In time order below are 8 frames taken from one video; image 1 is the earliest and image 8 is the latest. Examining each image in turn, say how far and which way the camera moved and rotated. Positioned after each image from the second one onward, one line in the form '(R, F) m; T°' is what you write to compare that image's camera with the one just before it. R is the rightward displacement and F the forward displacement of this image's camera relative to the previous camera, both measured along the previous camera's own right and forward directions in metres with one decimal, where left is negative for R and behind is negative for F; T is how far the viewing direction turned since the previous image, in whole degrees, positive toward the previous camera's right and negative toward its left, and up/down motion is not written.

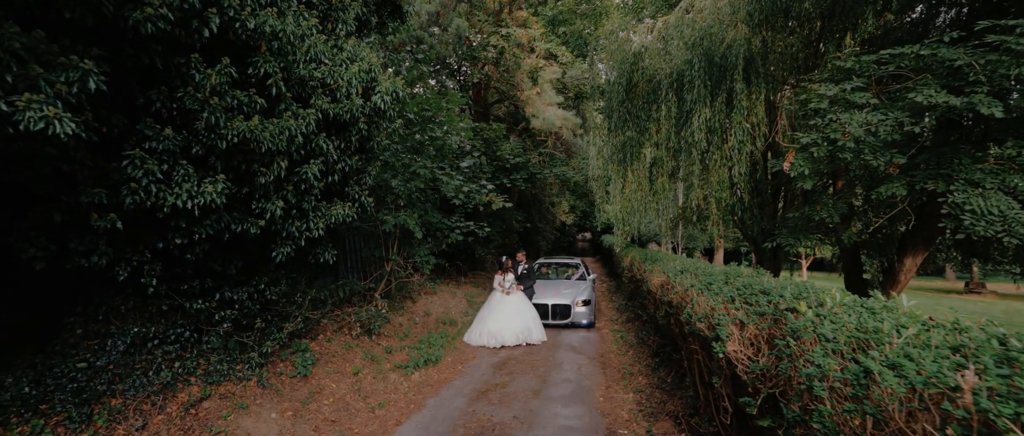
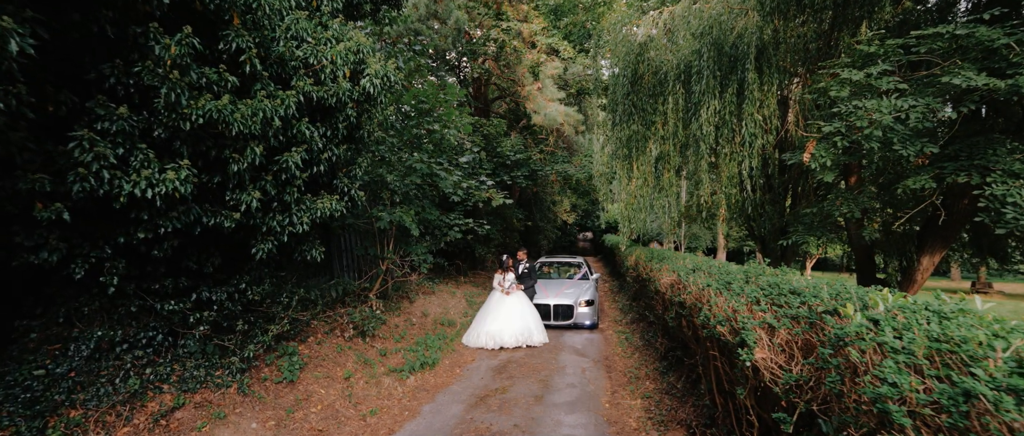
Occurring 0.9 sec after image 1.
(0.0, +0.4) m; 0°
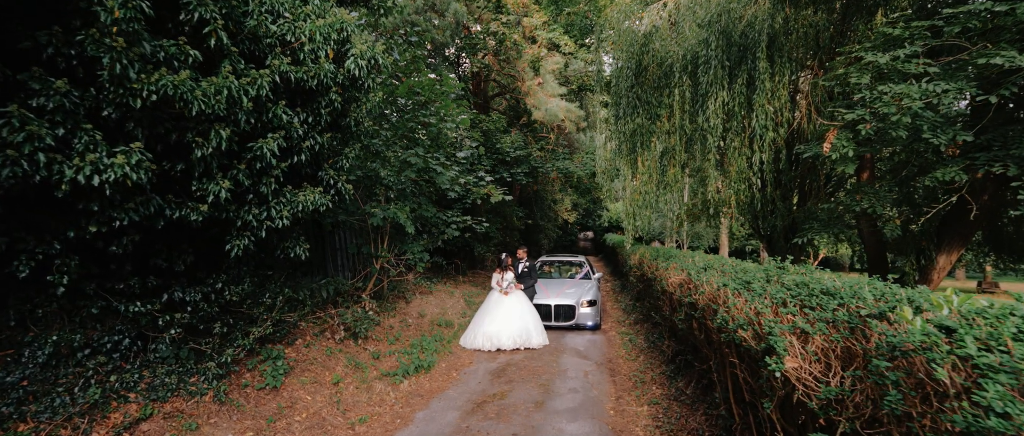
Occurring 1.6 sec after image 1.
(0.0, +0.4) m; 0°
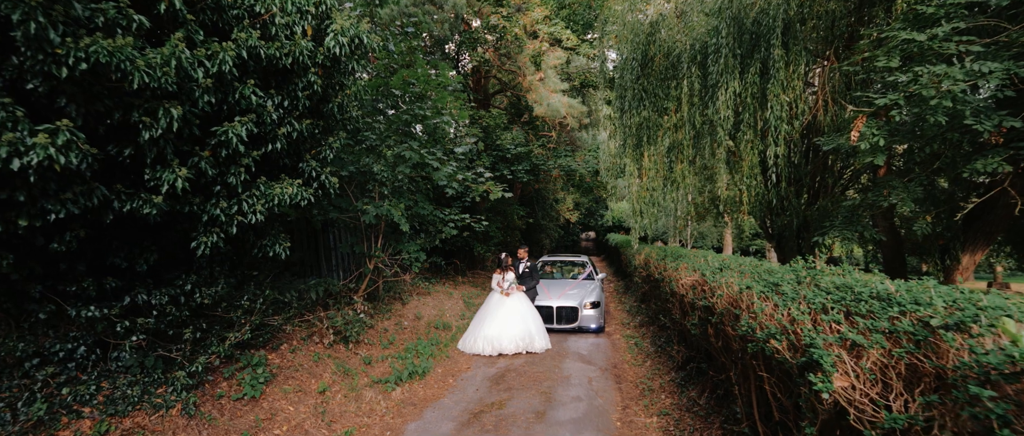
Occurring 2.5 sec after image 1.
(0.0, +0.4) m; 0°
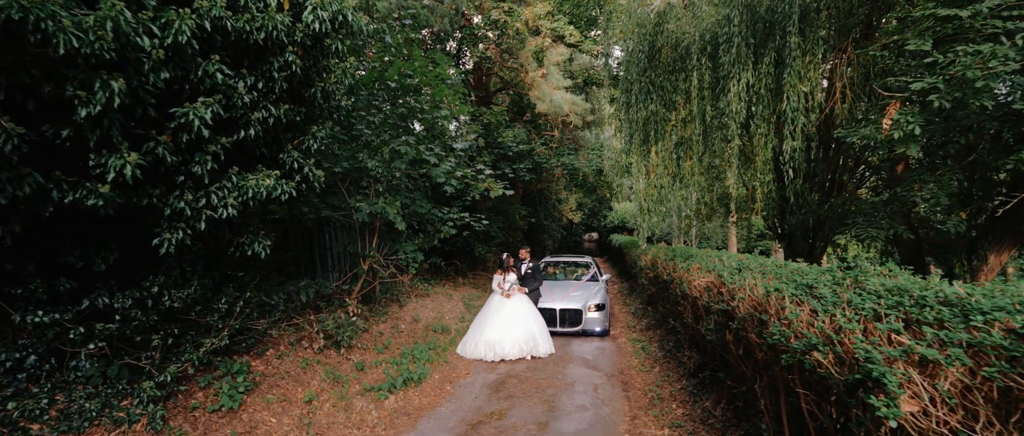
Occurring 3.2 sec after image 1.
(0.0, +0.4) m; 0°
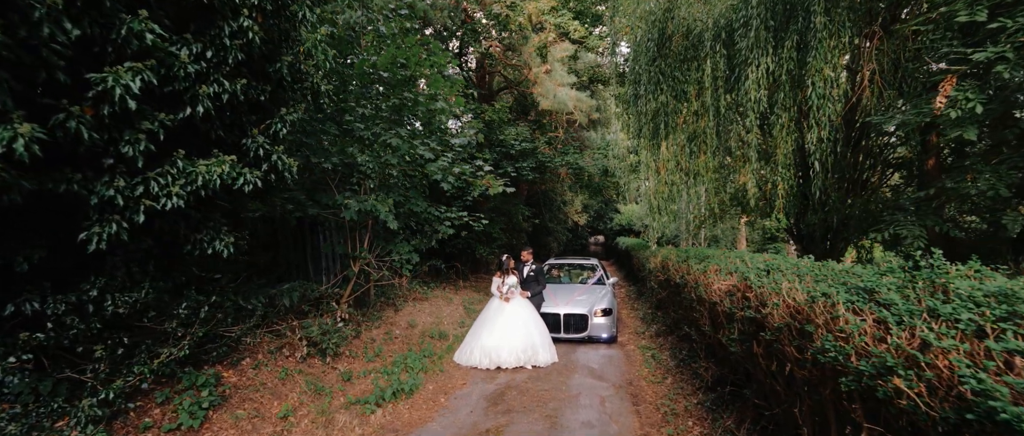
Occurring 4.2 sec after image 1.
(+0.1, +0.5) m; -1°
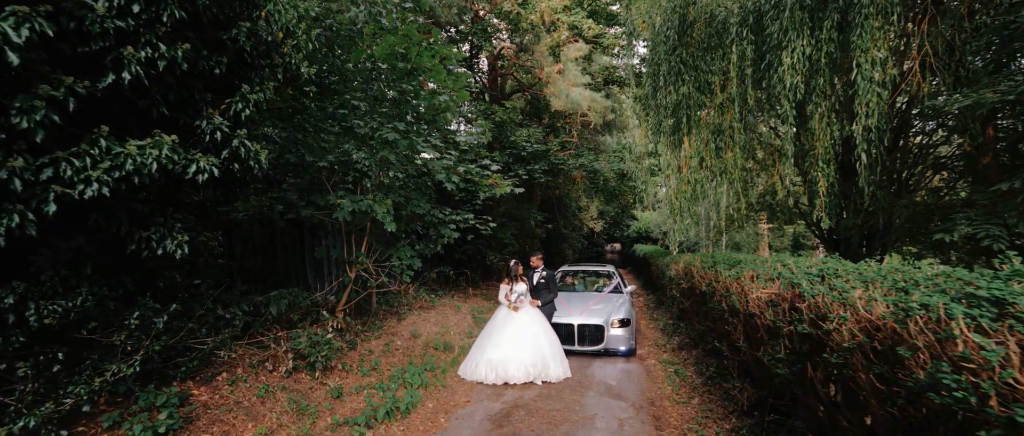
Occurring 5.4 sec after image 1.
(+0.1, +0.6) m; -2°
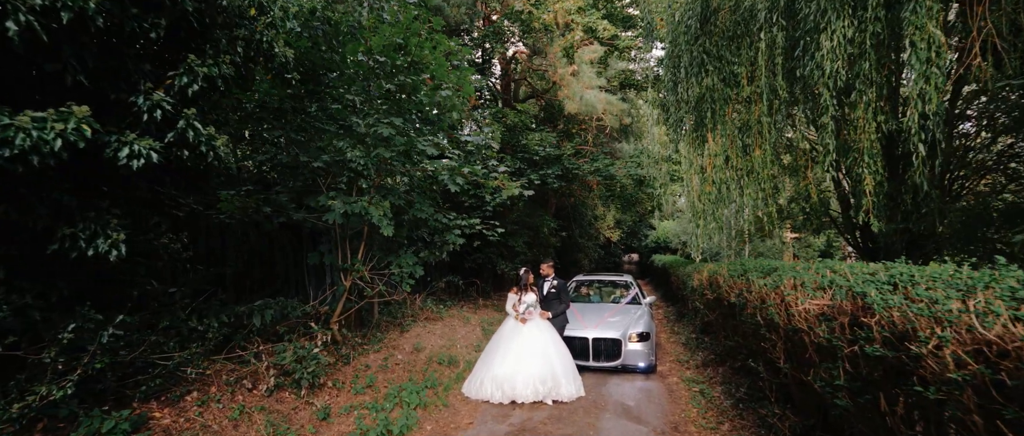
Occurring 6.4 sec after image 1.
(+0.1, +0.6) m; -2°
